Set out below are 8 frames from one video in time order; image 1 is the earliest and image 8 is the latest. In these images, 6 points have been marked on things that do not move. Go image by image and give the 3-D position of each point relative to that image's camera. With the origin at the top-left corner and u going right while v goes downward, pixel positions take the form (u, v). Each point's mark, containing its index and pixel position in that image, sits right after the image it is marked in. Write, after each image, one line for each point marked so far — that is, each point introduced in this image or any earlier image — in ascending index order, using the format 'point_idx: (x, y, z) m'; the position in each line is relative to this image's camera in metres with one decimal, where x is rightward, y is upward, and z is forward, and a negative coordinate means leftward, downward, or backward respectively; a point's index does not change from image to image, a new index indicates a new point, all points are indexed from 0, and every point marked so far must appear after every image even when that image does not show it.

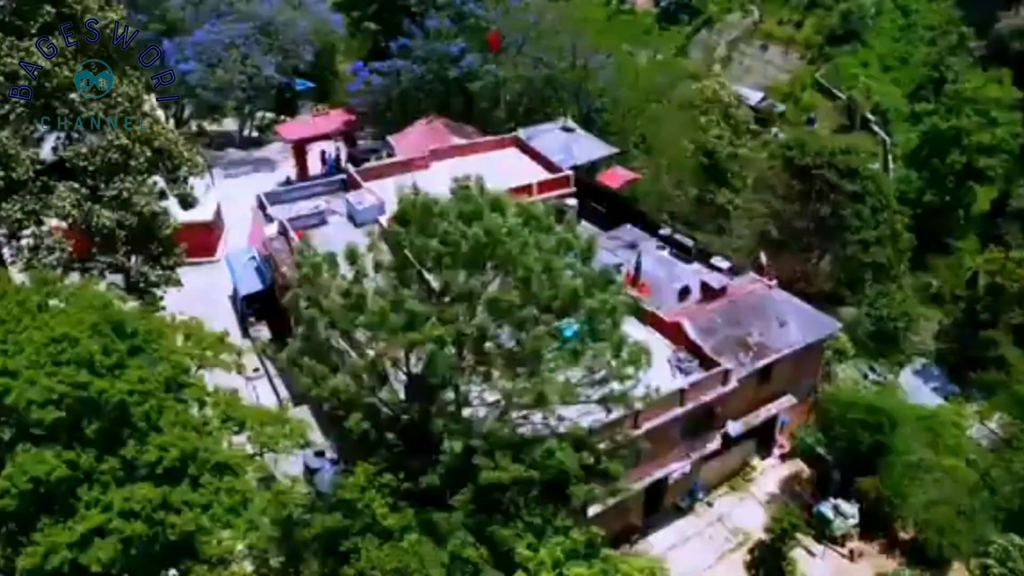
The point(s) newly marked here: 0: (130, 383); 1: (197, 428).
0: (-8.2, -1.9, +18.9) m
1: (-6.8, -3.0, +19.4) m
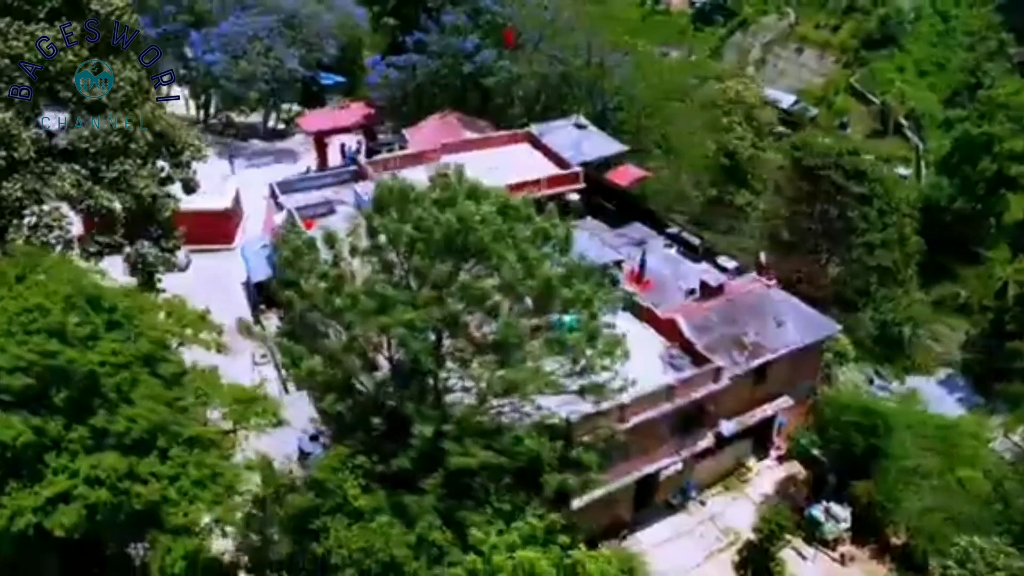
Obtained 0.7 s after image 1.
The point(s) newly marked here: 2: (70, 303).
0: (-9.0, -1.4, +19.4) m
1: (-7.5, -2.5, +19.9) m
2: (-9.7, -0.4, +19.8) m
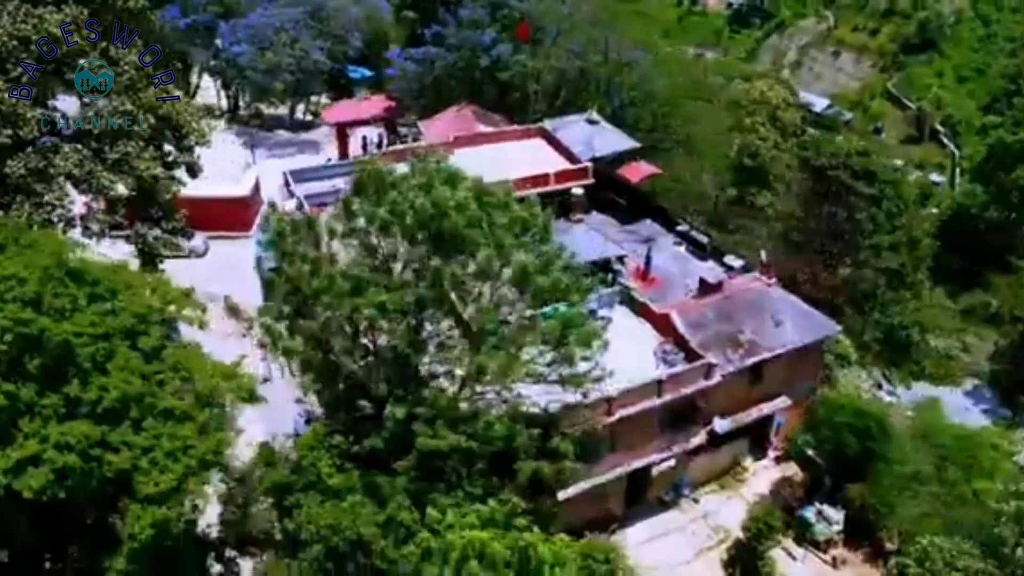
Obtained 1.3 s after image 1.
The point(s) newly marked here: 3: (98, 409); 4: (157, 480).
0: (-9.7, -0.8, +20.0) m
1: (-8.3, -1.9, +20.4) m
2: (-10.4, +0.2, +20.4) m
3: (-9.0, -2.6, +19.5) m
4: (-7.7, -4.2, +19.7) m
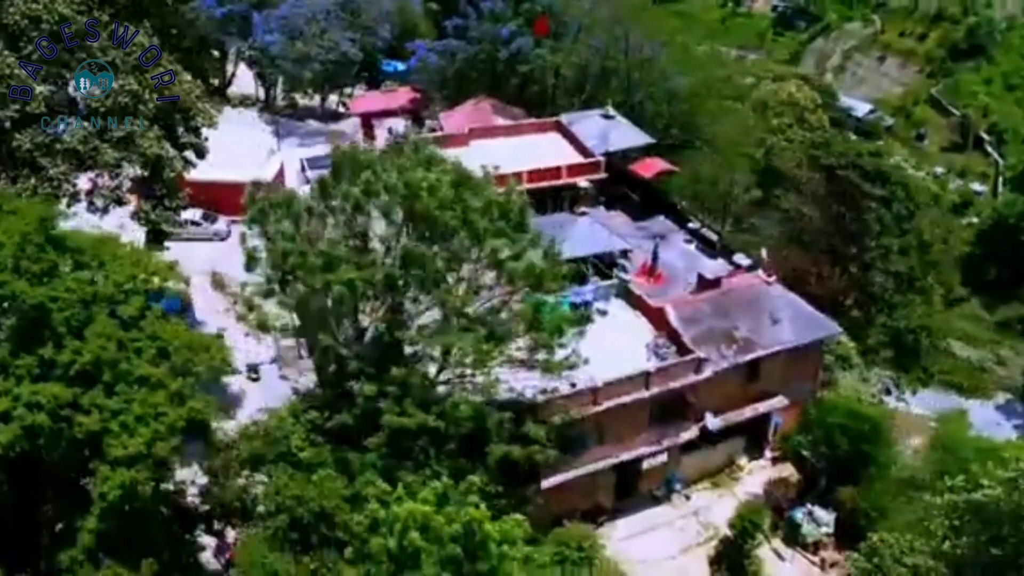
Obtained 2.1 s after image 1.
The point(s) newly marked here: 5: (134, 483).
0: (-10.5, -0.1, +20.8) m
1: (-9.1, -1.2, +21.1) m
2: (-11.2, +1.0, +21.2) m
3: (-9.9, -1.9, +20.2) m
4: (-8.7, -3.5, +20.3) m
5: (-8.5, -4.4, +20.3) m
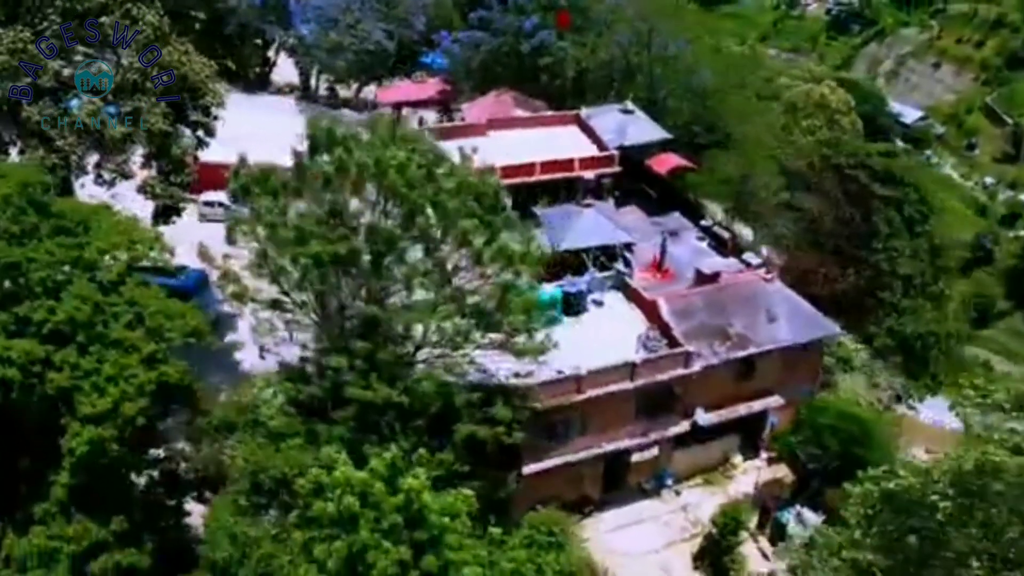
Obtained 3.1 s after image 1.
0: (-11.4, +0.8, +21.6) m
1: (-10.0, -0.4, +21.9) m
2: (-12.0, +1.9, +22.1) m
3: (-10.9, -1.0, +21.1) m
4: (-9.7, -2.7, +21.1) m
5: (-9.5, -3.5, +21.0) m
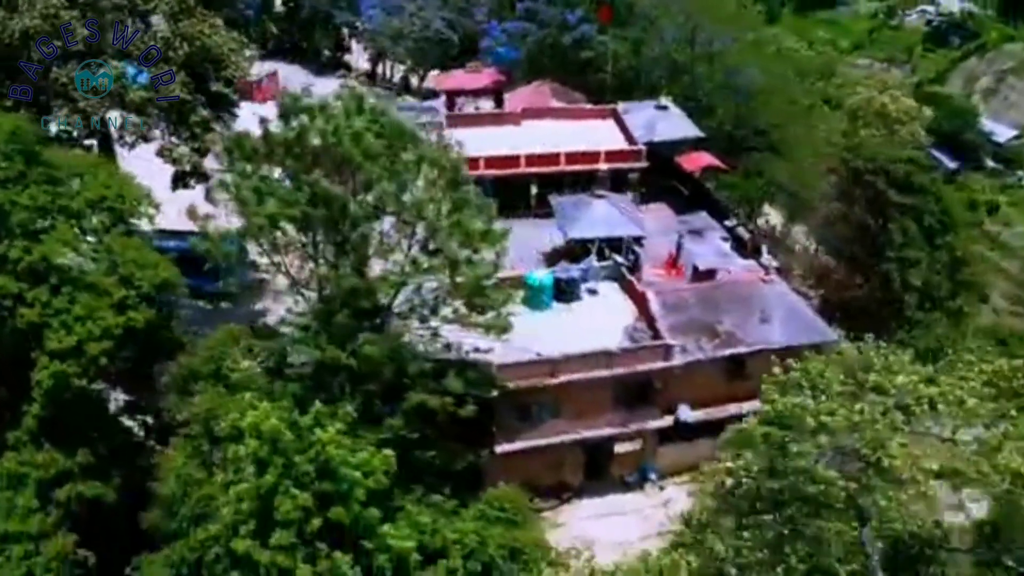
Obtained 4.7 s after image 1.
0: (-12.6, +2.3, +23.4) m
1: (-11.3, +1.0, +23.5) m
2: (-13.1, +3.4, +23.9) m
3: (-12.3, +0.5, +22.8) m
4: (-11.2, -1.3, +22.6) m
5: (-11.2, -2.2, +22.6) m
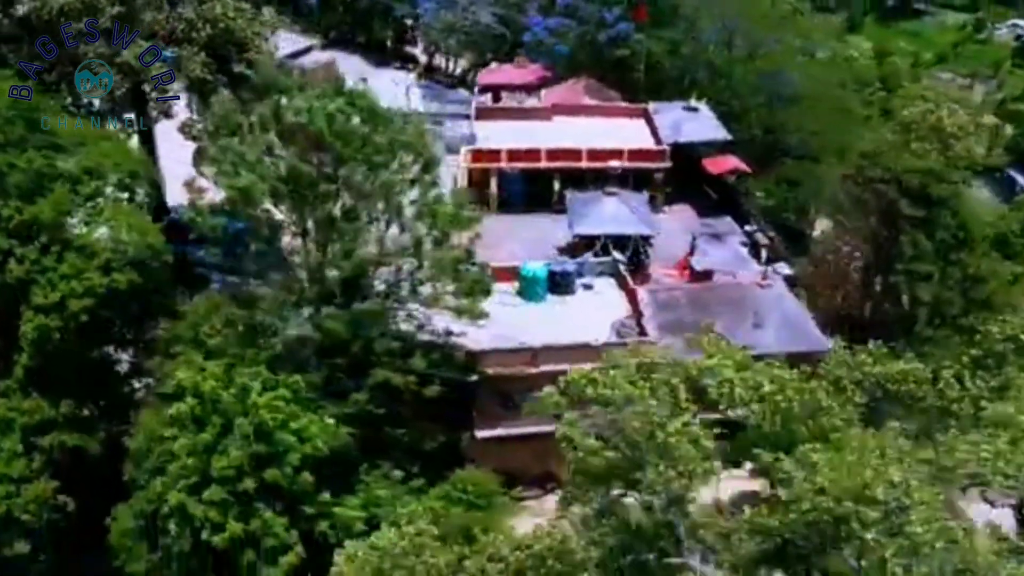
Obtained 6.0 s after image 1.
0: (-13.4, +3.5, +24.9) m
1: (-12.2, +2.1, +24.9) m
2: (-13.7, +4.6, +25.5) m
3: (-13.3, +1.6, +24.3) m
4: (-12.3, -0.2, +24.1) m
5: (-12.3, -1.1, +24.0) m
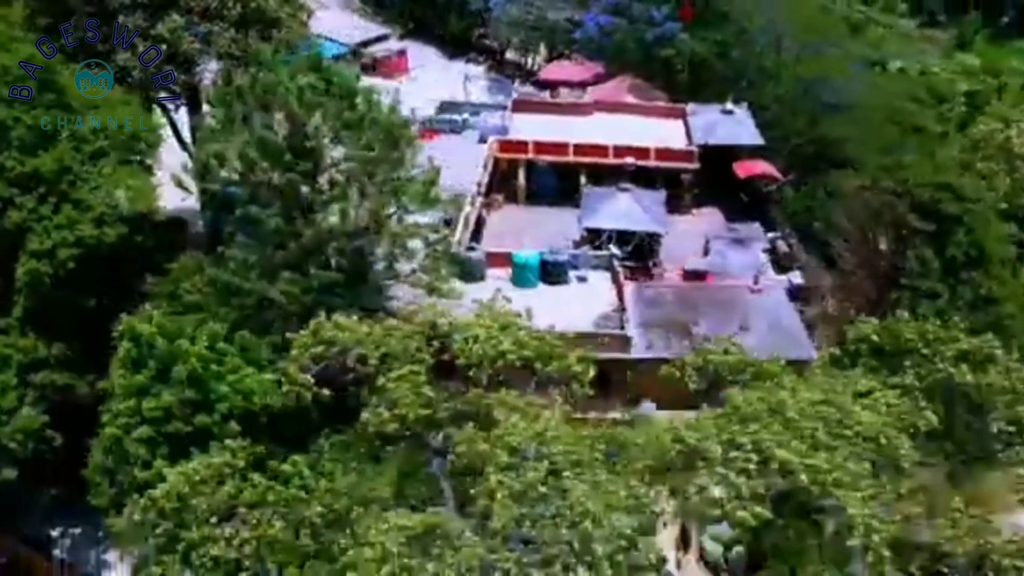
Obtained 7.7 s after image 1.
0: (-14.2, +5.1, +27.0) m
1: (-13.1, +3.6, +26.9) m
2: (-14.4, +6.2, +27.7) m
3: (-14.3, +3.2, +26.4) m
4: (-13.6, +1.3, +26.1) m
5: (-13.6, +0.4, +26.0) m
